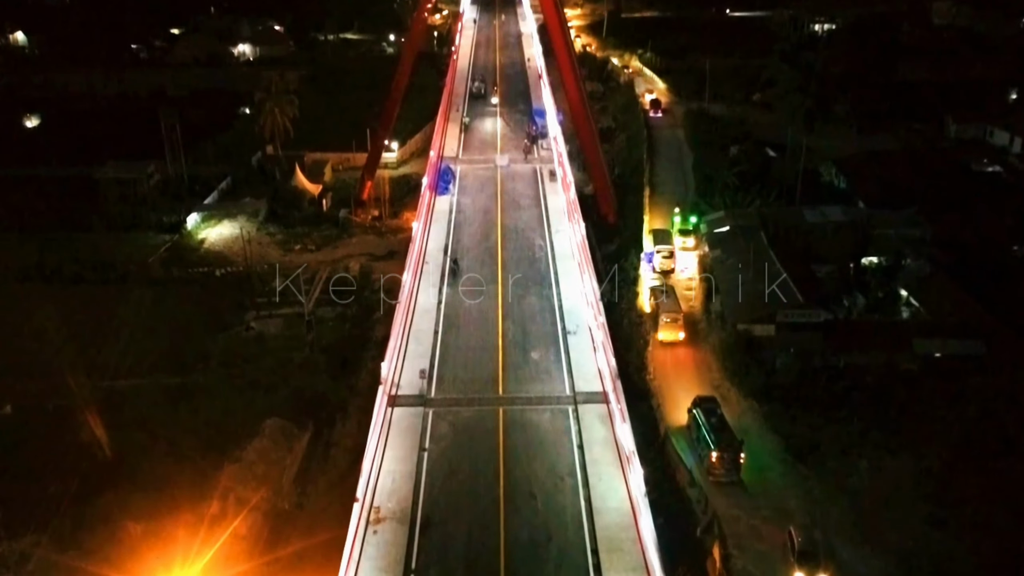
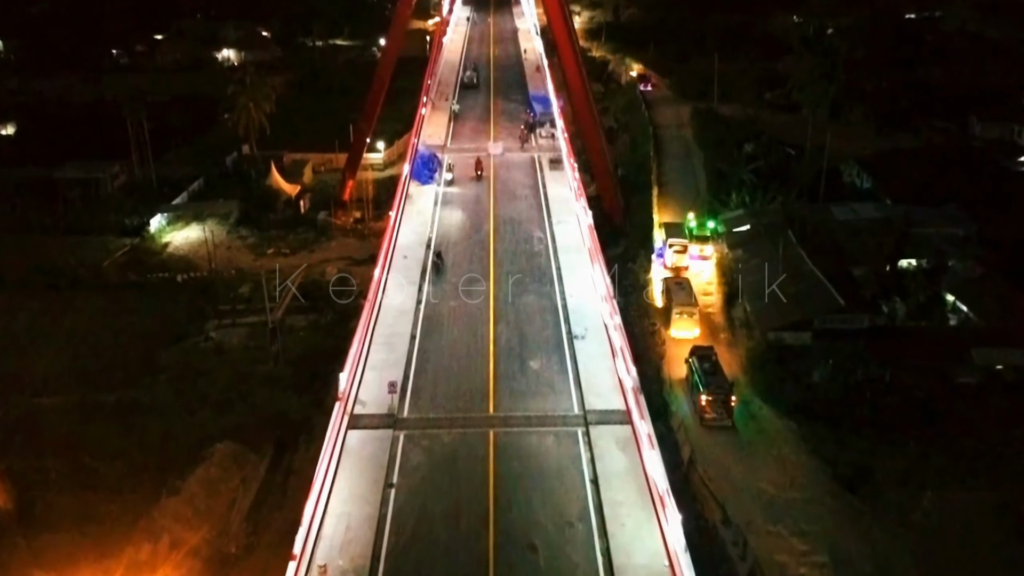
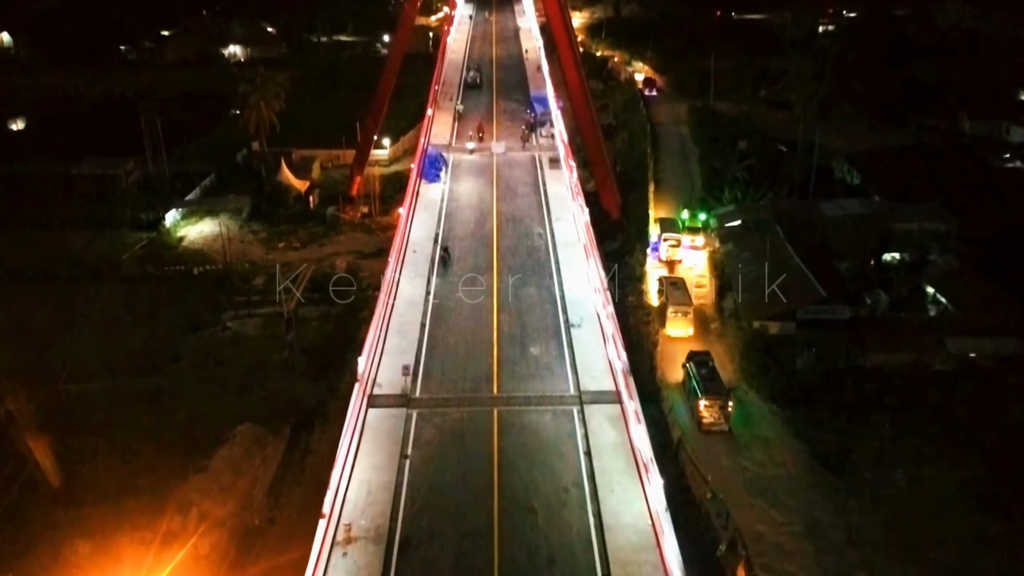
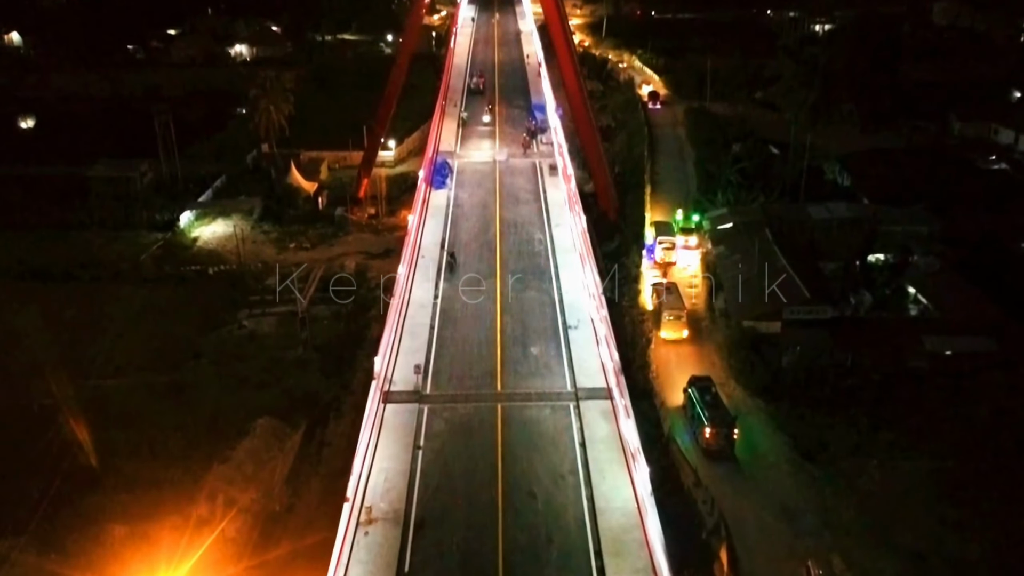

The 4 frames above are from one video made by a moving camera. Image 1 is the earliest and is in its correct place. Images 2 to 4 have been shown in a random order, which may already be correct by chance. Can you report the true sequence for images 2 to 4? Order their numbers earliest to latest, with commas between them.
4, 3, 2
